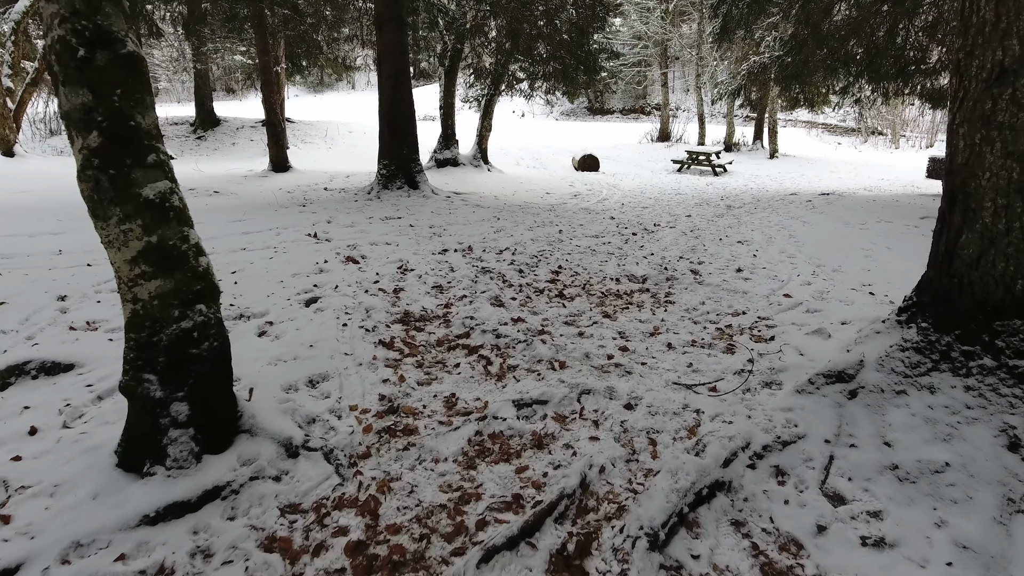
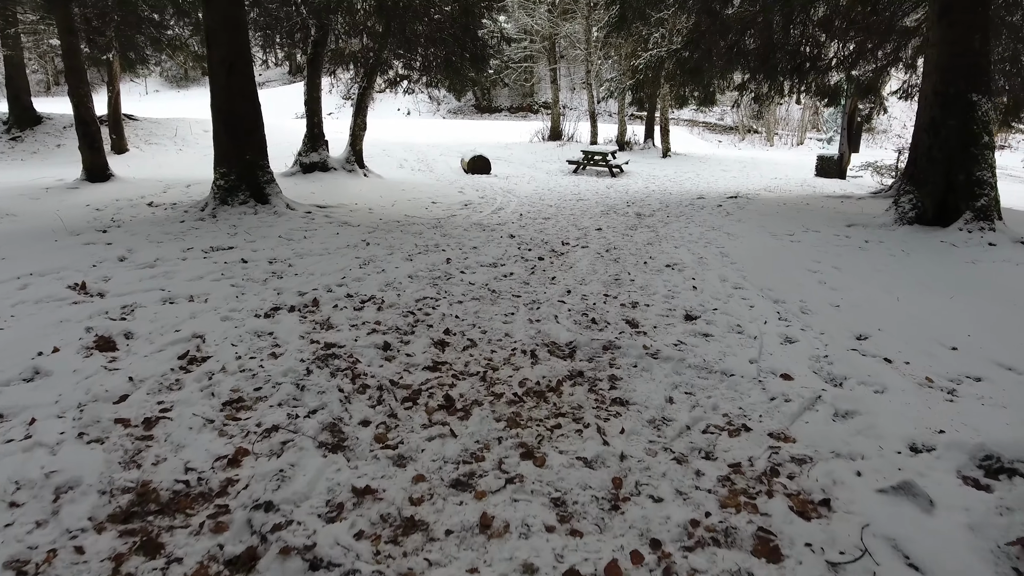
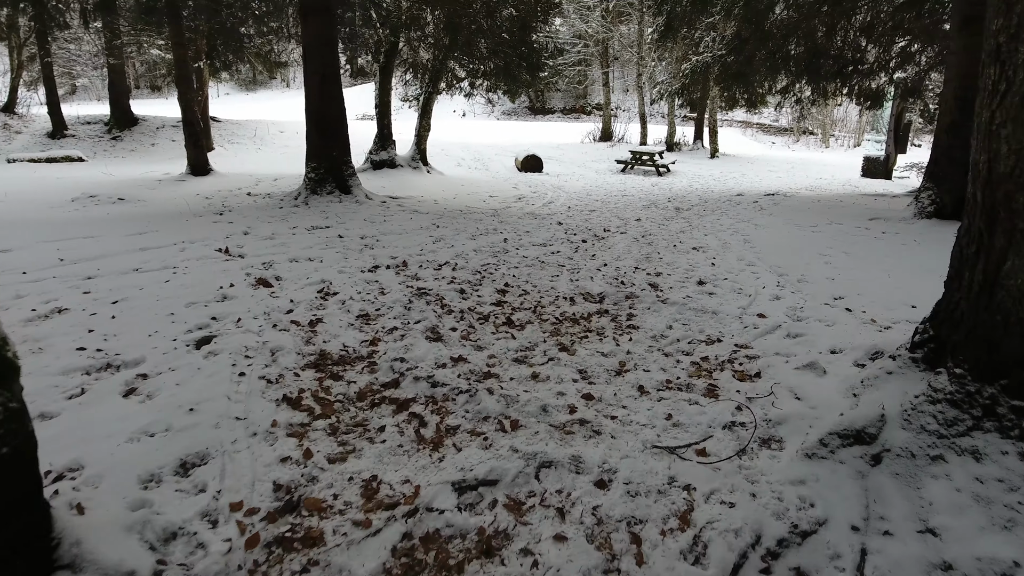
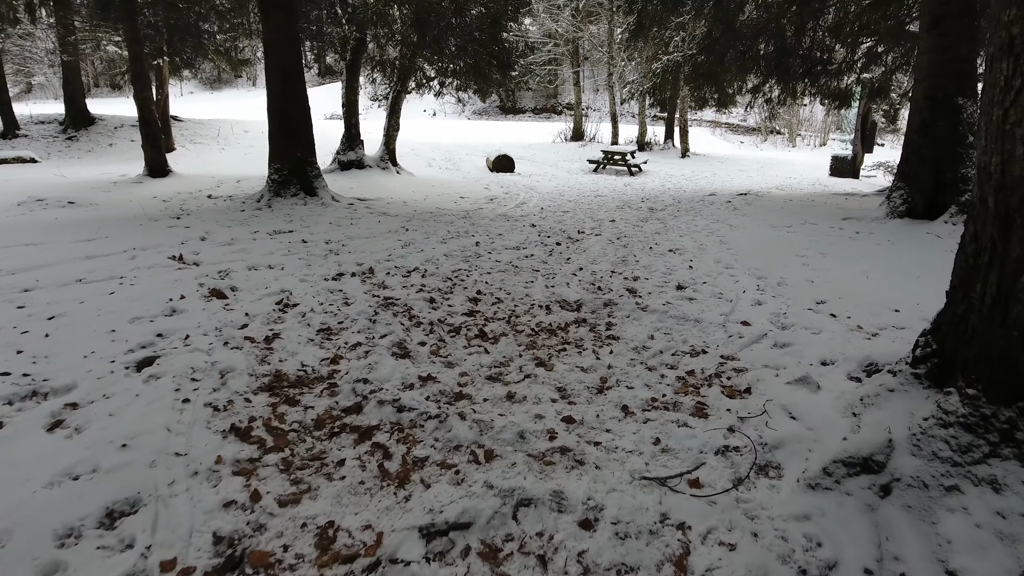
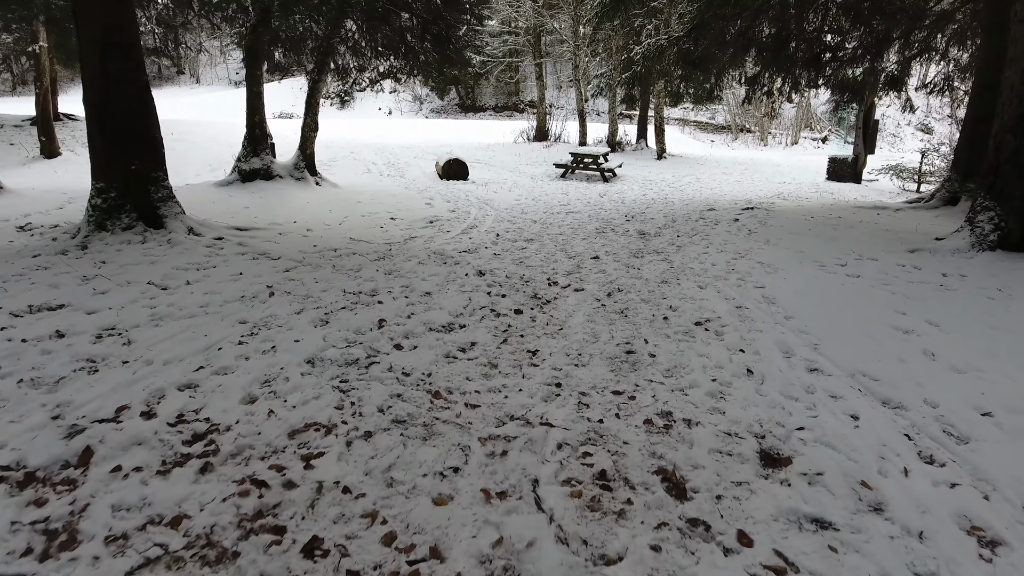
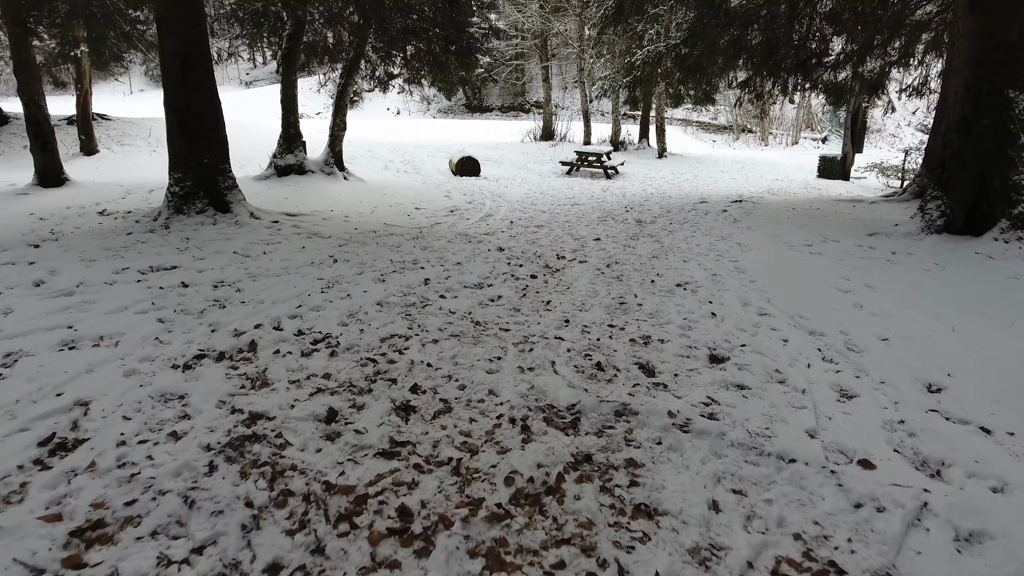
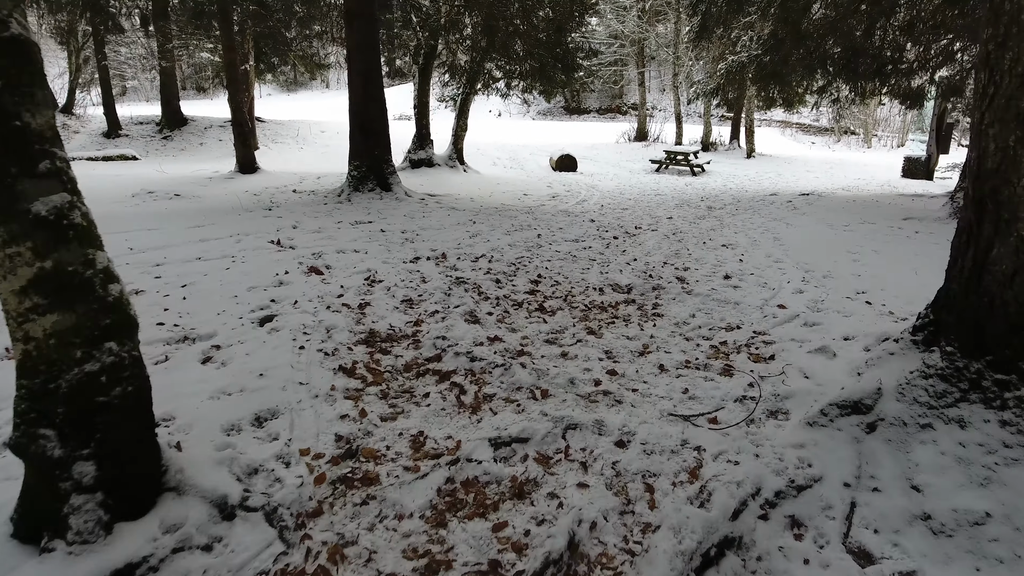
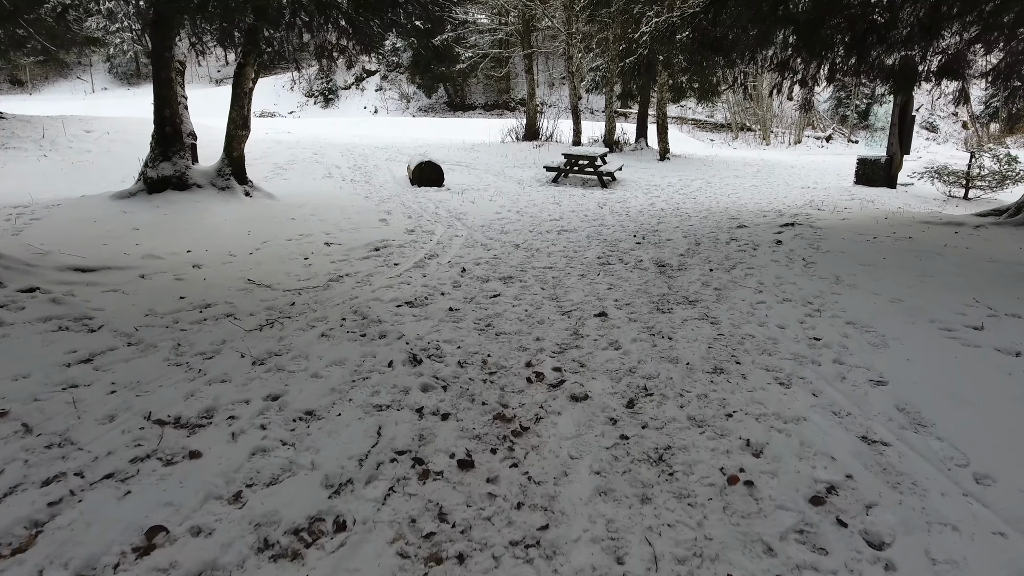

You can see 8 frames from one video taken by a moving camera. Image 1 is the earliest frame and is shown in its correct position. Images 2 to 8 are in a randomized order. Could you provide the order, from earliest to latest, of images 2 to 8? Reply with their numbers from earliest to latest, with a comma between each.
7, 3, 4, 2, 6, 5, 8
